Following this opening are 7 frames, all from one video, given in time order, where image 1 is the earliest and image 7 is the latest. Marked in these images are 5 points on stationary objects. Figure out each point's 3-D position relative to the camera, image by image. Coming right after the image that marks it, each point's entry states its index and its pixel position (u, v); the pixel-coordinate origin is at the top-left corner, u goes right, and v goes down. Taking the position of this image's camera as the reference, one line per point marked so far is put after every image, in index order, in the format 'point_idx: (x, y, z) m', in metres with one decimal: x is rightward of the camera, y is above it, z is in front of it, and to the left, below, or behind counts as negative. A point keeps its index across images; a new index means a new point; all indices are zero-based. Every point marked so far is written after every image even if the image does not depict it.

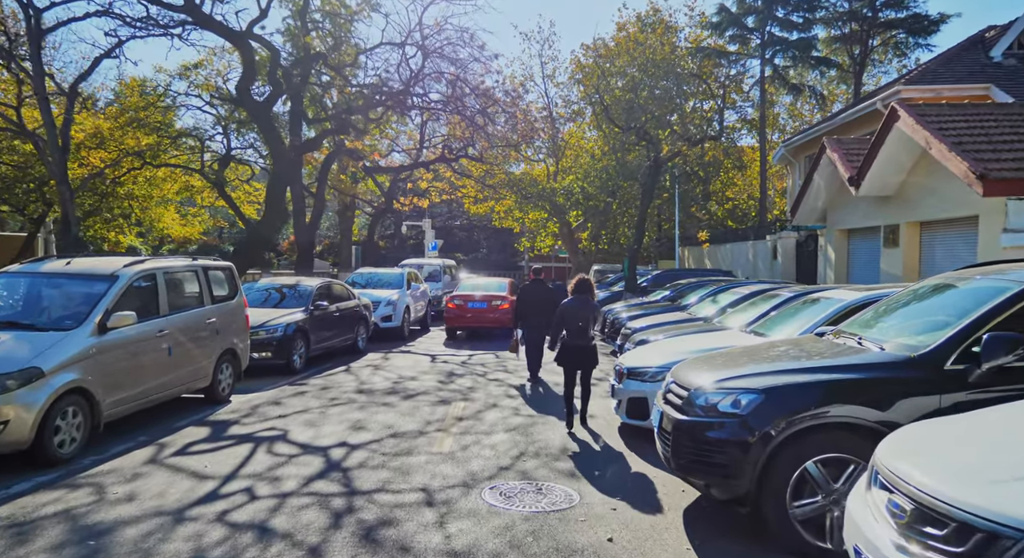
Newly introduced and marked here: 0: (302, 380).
0: (-3.1, -1.5, +10.0) m
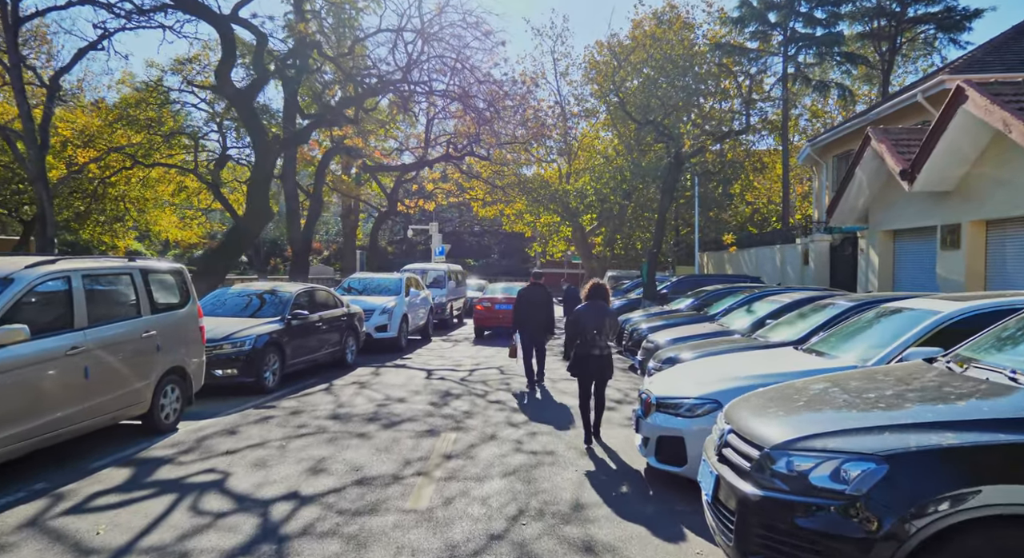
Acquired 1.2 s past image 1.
0: (-3.1, -1.6, +8.6) m
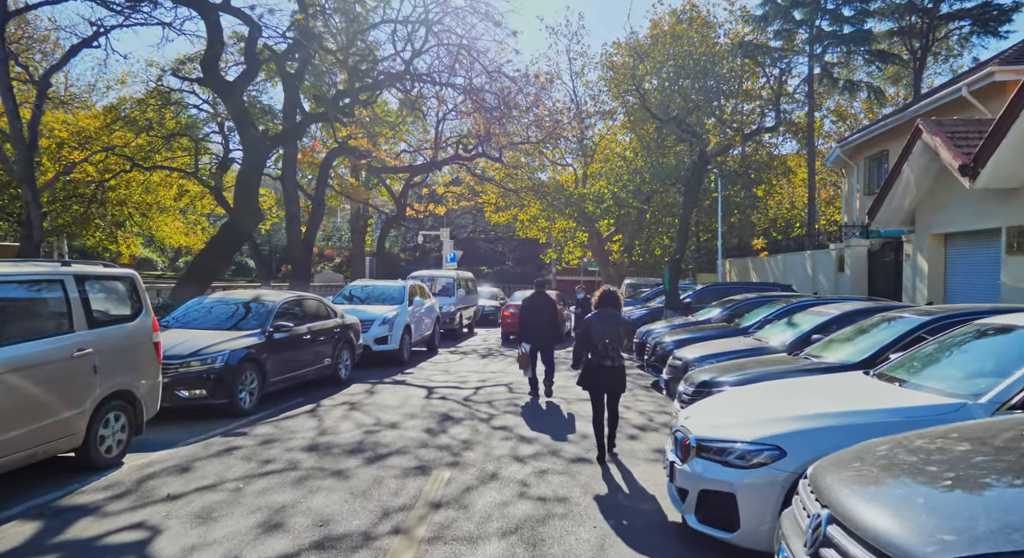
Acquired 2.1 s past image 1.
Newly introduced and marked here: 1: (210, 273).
0: (-3.0, -1.7, +7.5) m
1: (-6.0, +0.1, +13.0) m
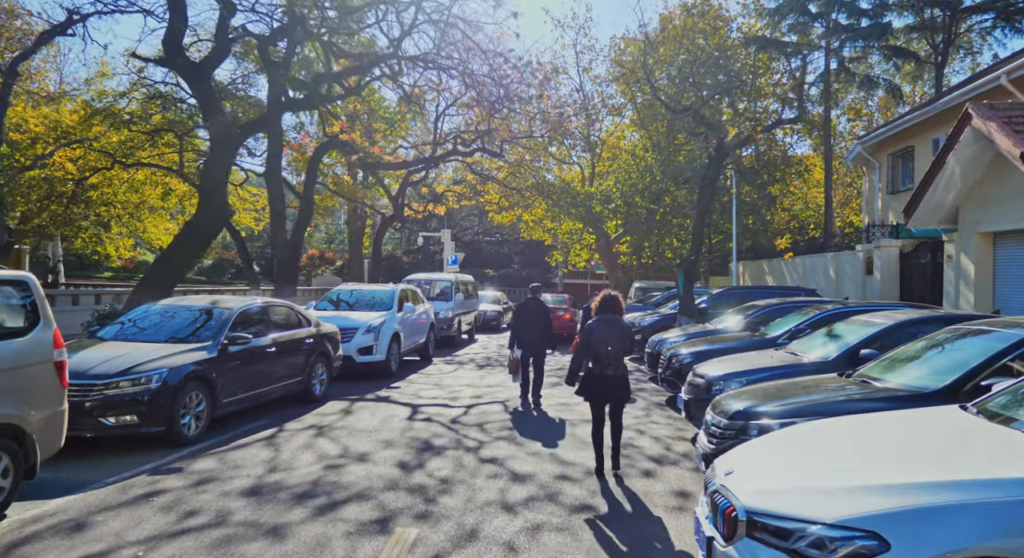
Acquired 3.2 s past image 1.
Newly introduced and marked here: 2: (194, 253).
0: (-3.1, -1.7, +6.3) m
1: (-6.0, +0.1, +11.8) m
2: (-6.0, +0.5, +12.4) m
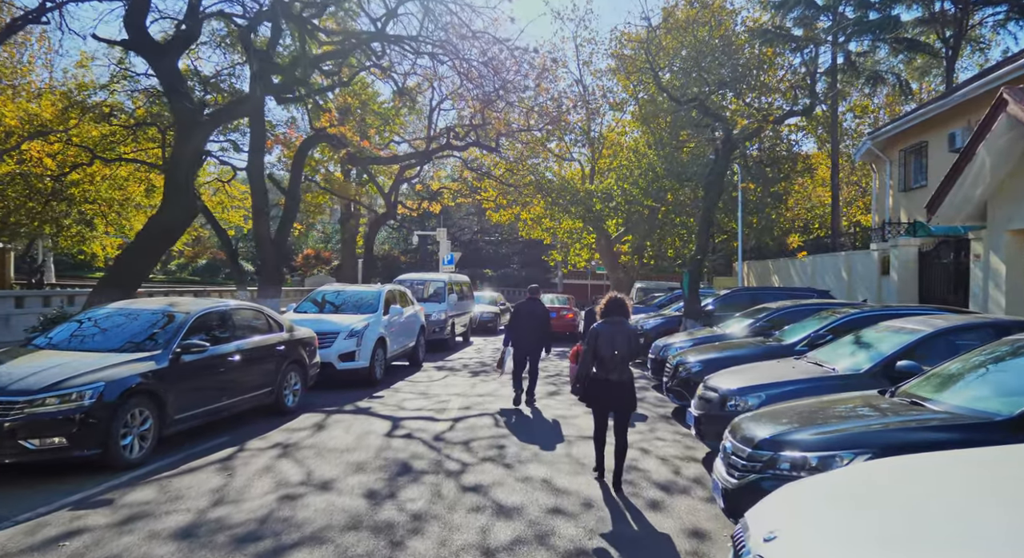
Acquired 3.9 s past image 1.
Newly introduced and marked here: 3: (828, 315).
0: (-3.2, -1.7, +5.4) m
1: (-6.1, +0.1, +10.9) m
2: (-6.1, +0.5, +11.5) m
3: (+4.5, -0.5, +9.5) m
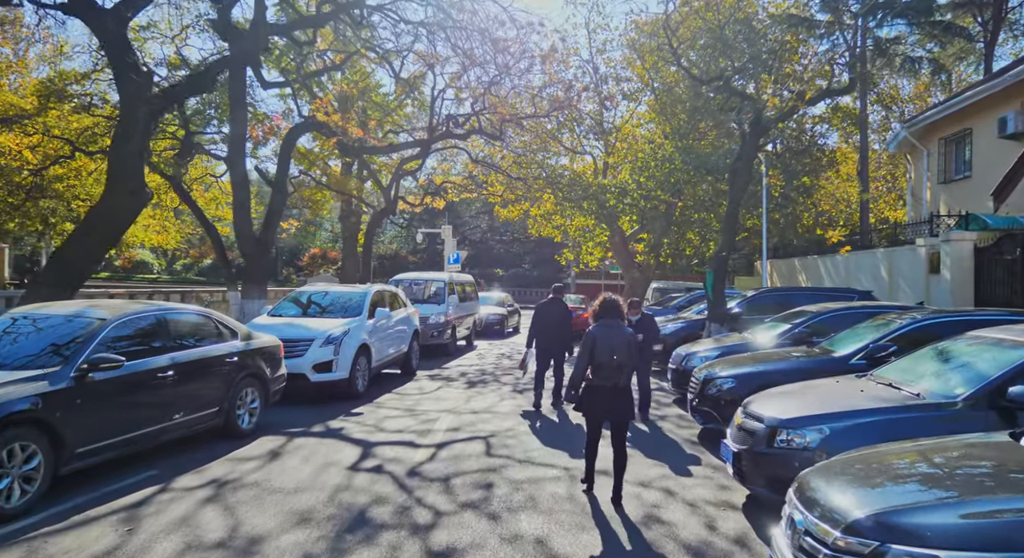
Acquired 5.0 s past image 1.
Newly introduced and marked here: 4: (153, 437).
0: (-3.4, -1.7, +4.0) m
1: (-6.1, +0.1, +9.6) m
2: (-6.1, +0.5, +10.2) m
3: (+4.5, -0.5, +7.9) m
4: (-3.3, -1.5, +6.2) m
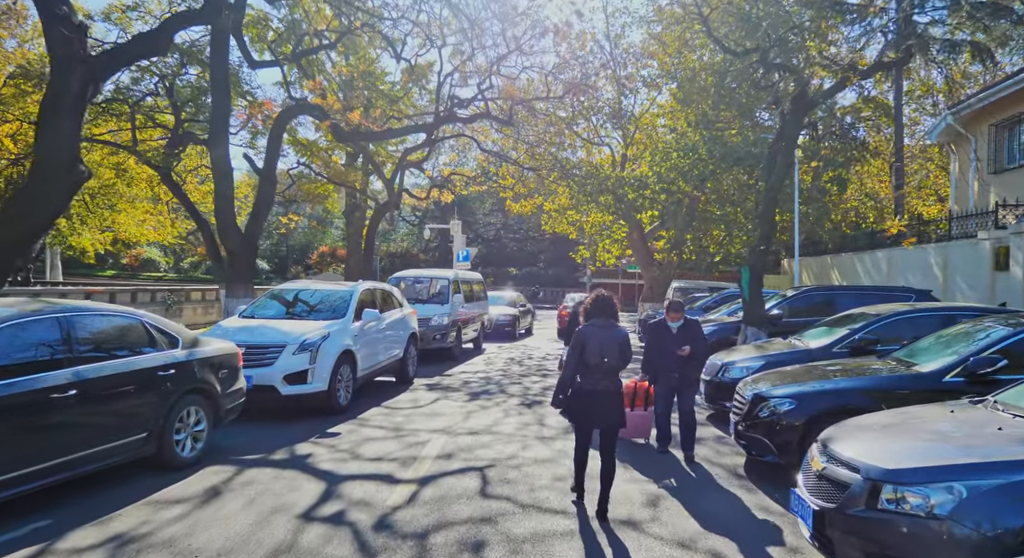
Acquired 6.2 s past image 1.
0: (-3.4, -1.7, +2.6) m
1: (-6.1, +0.1, +8.3) m
2: (-6.0, +0.6, +8.9) m
3: (+4.5, -0.5, +6.4) m
4: (-3.3, -1.4, +4.9) m
